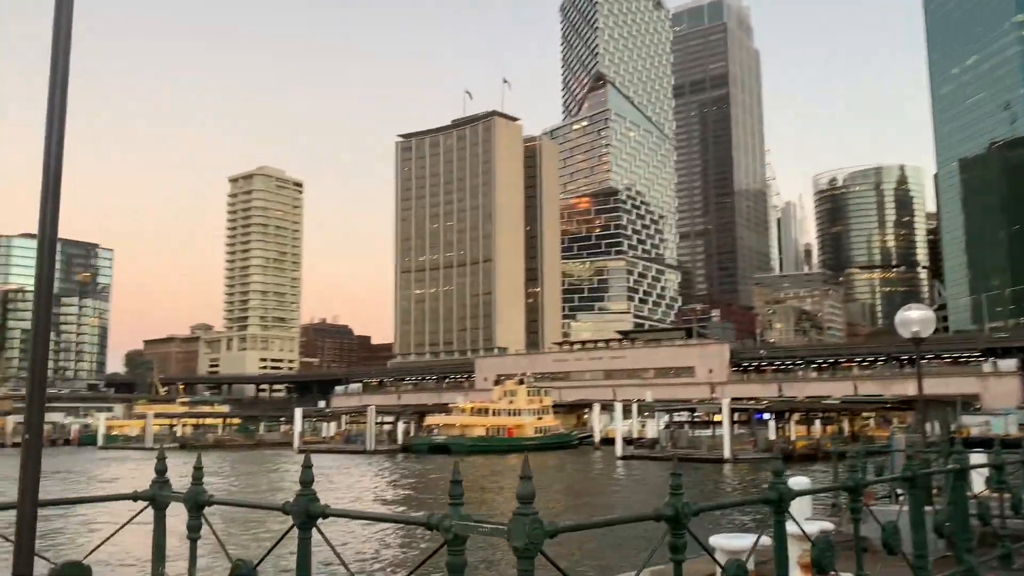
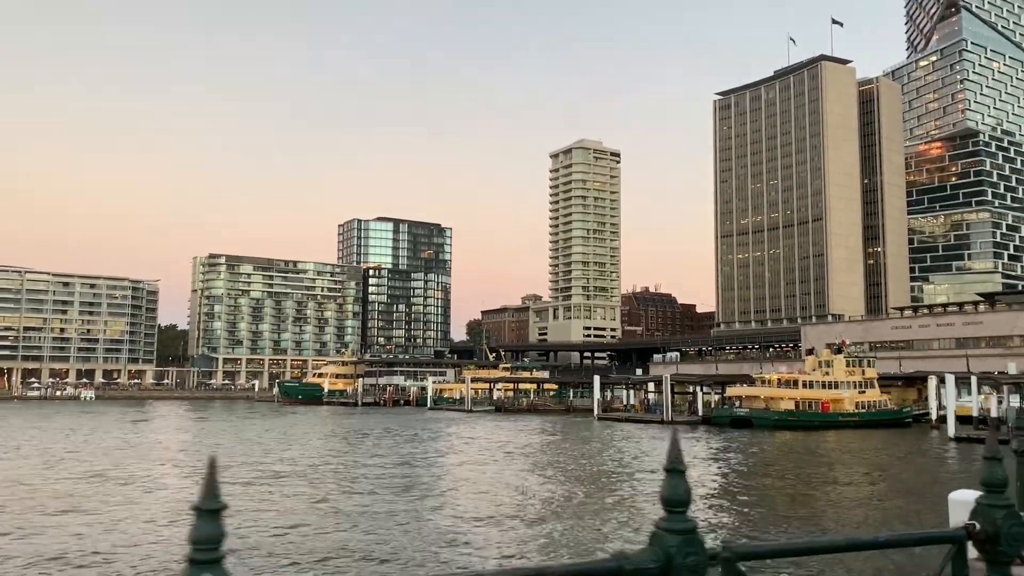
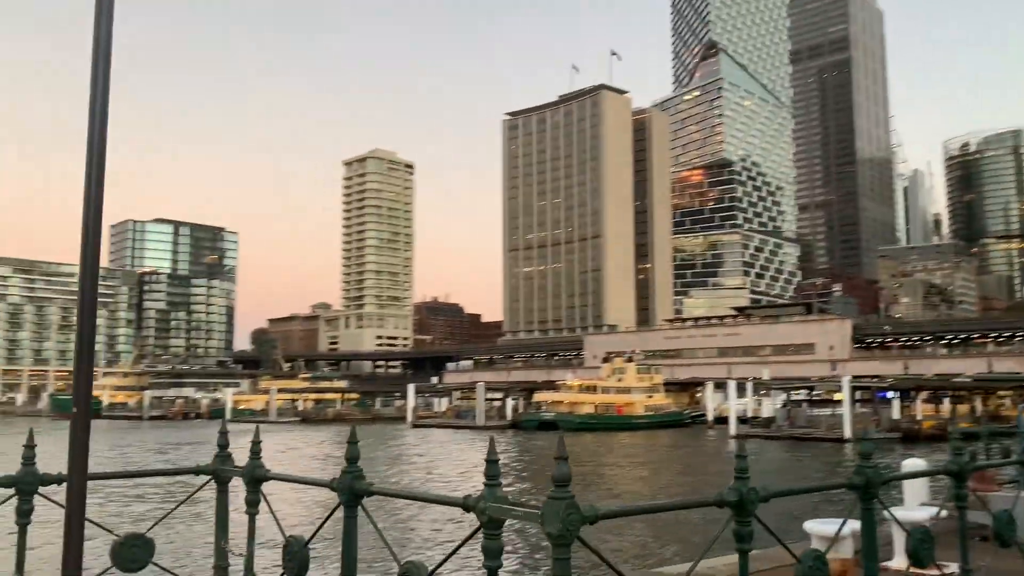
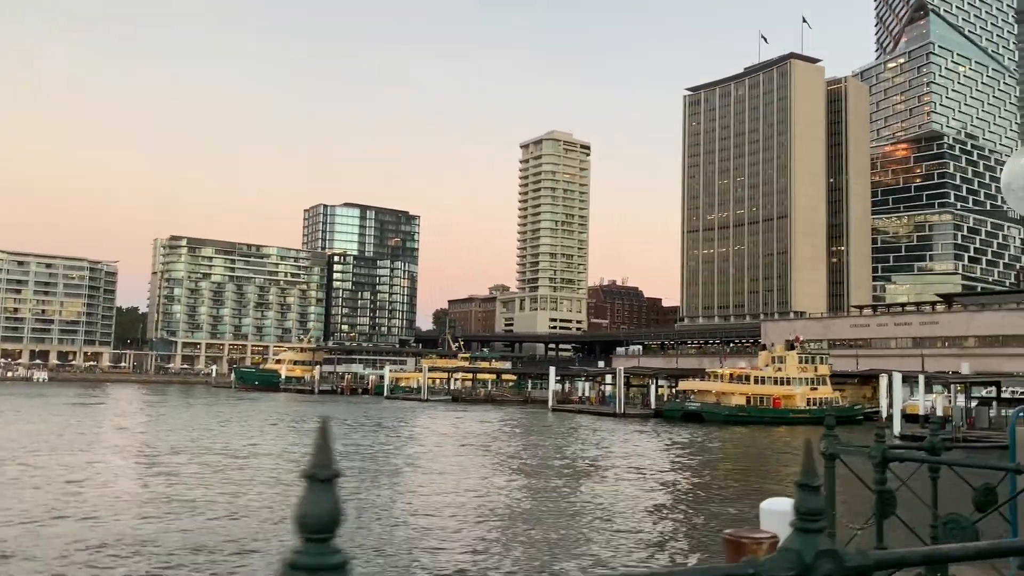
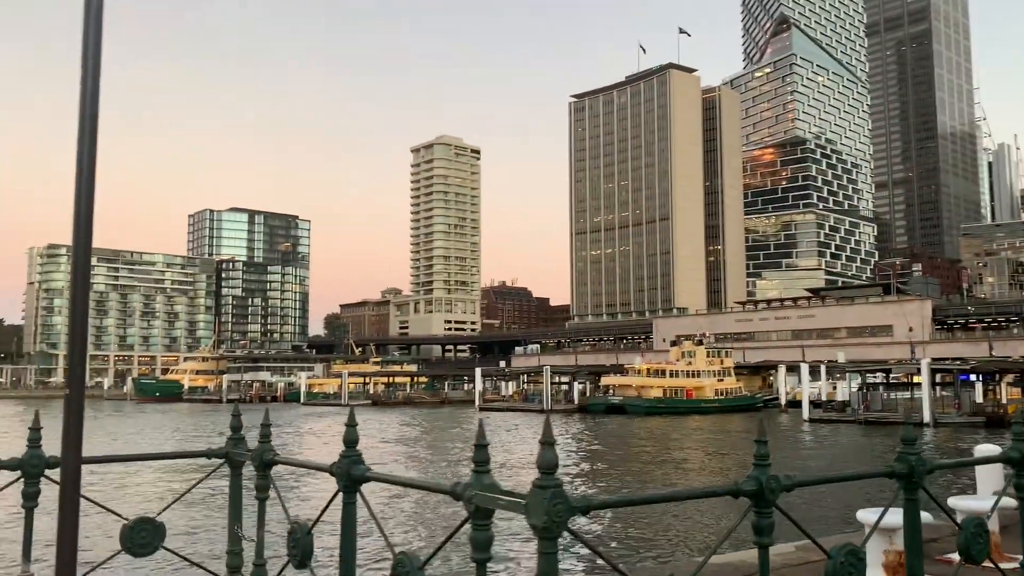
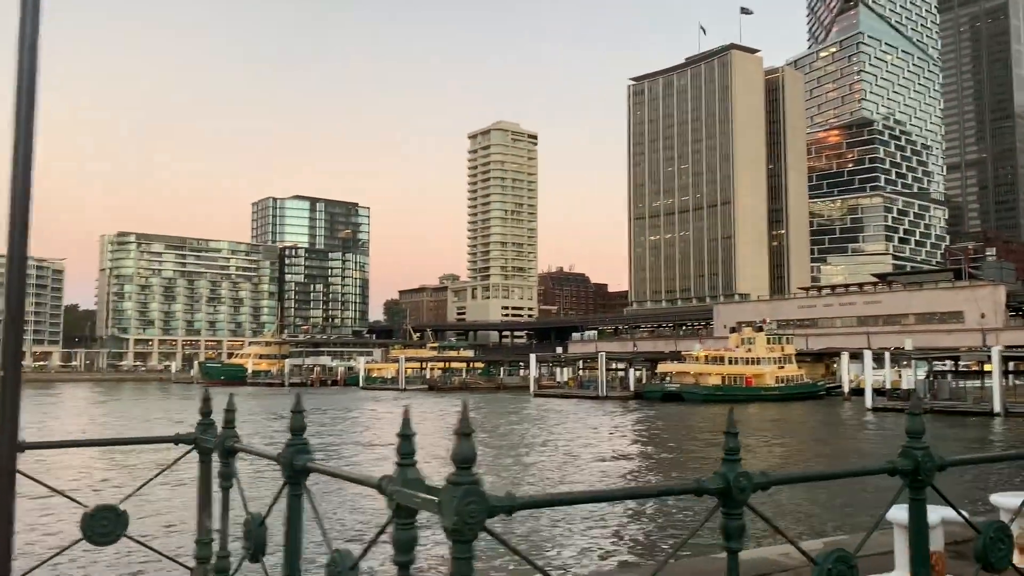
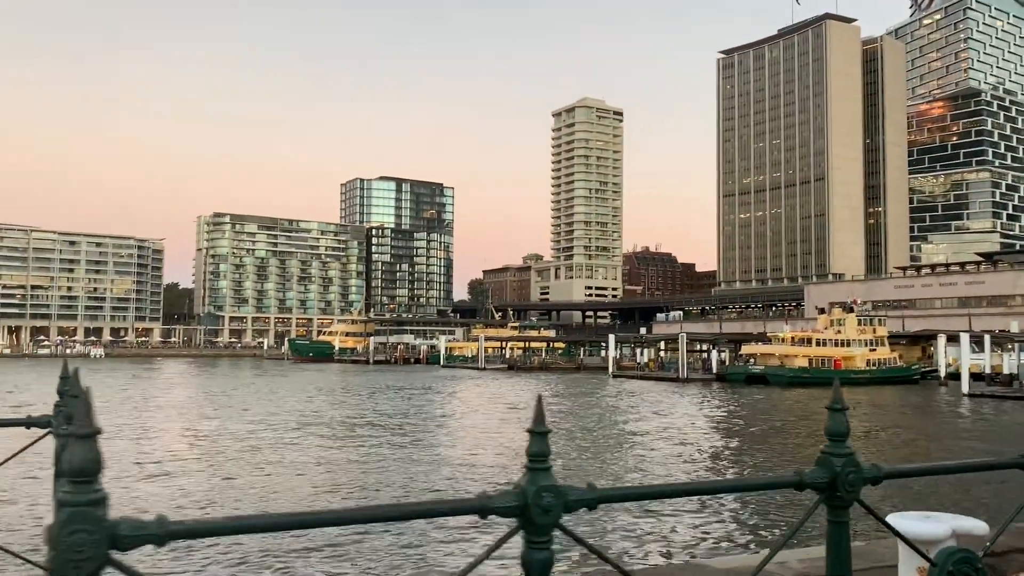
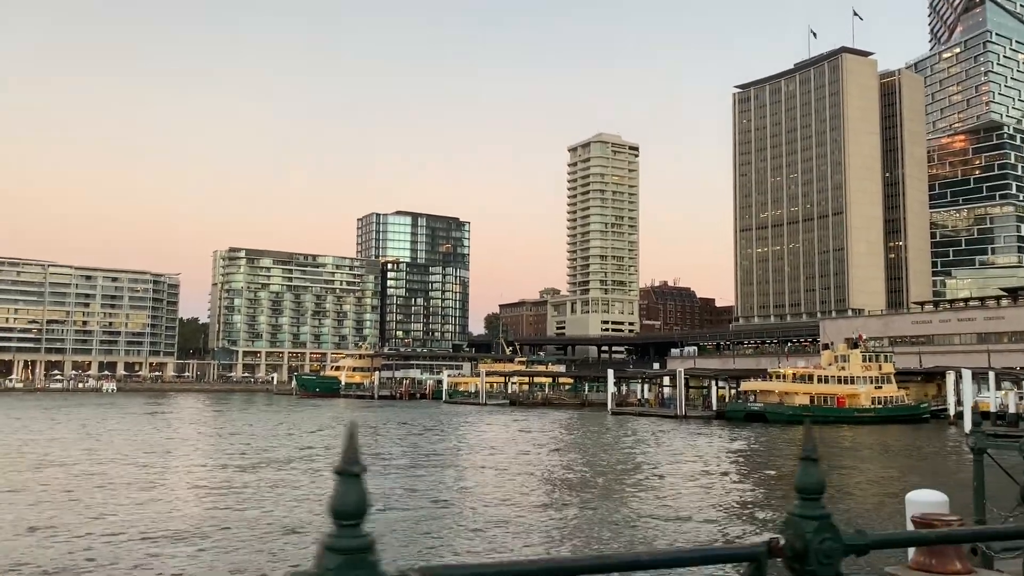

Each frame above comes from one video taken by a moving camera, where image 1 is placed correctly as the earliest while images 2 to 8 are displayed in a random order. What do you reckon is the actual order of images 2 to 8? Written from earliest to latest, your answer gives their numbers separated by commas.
3, 5, 6, 7, 2, 8, 4
